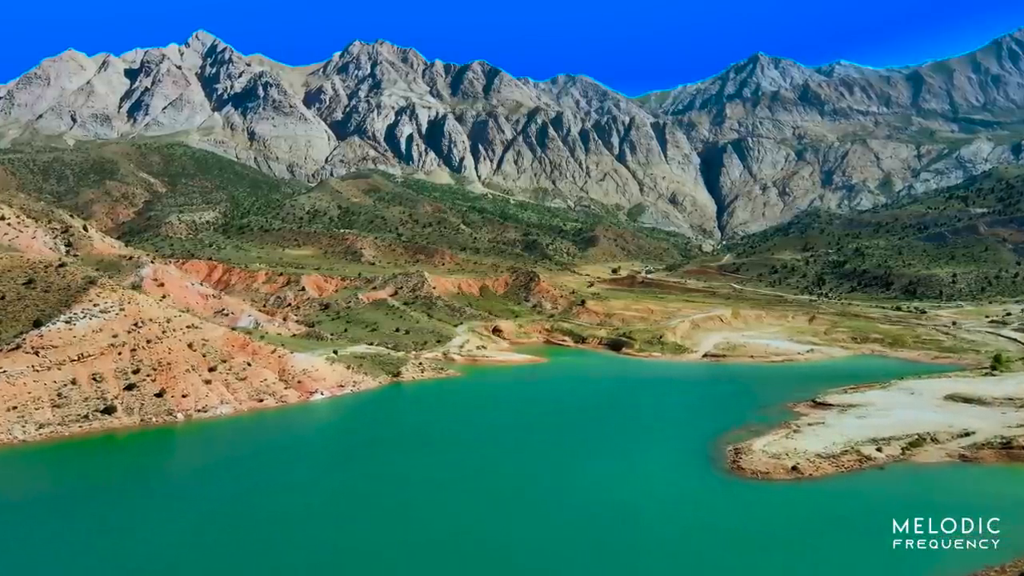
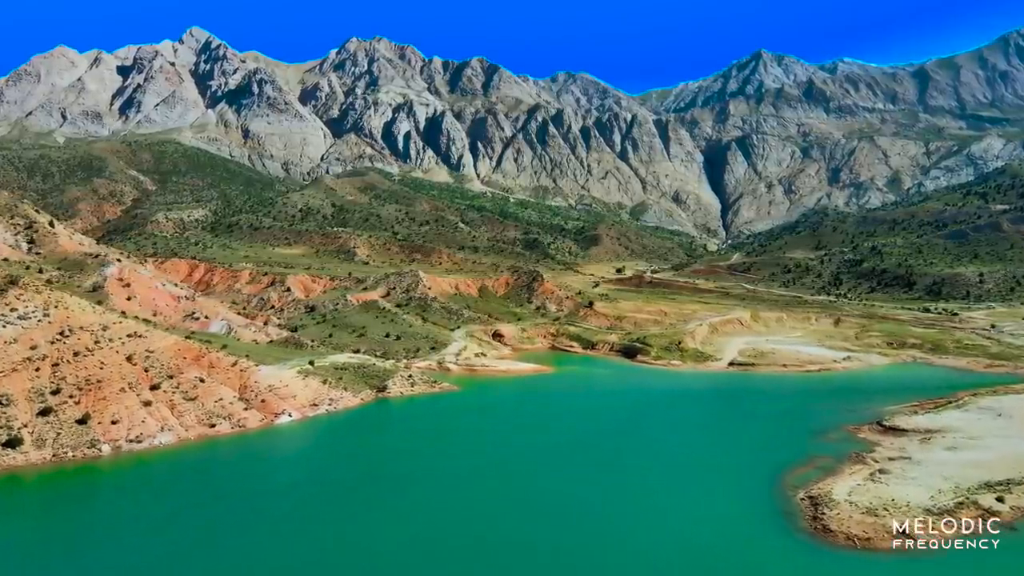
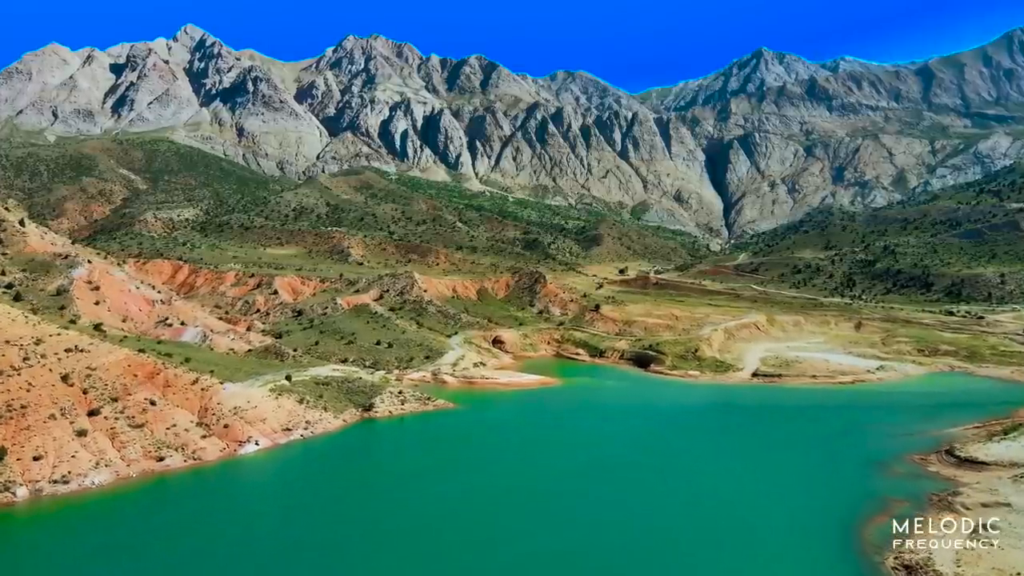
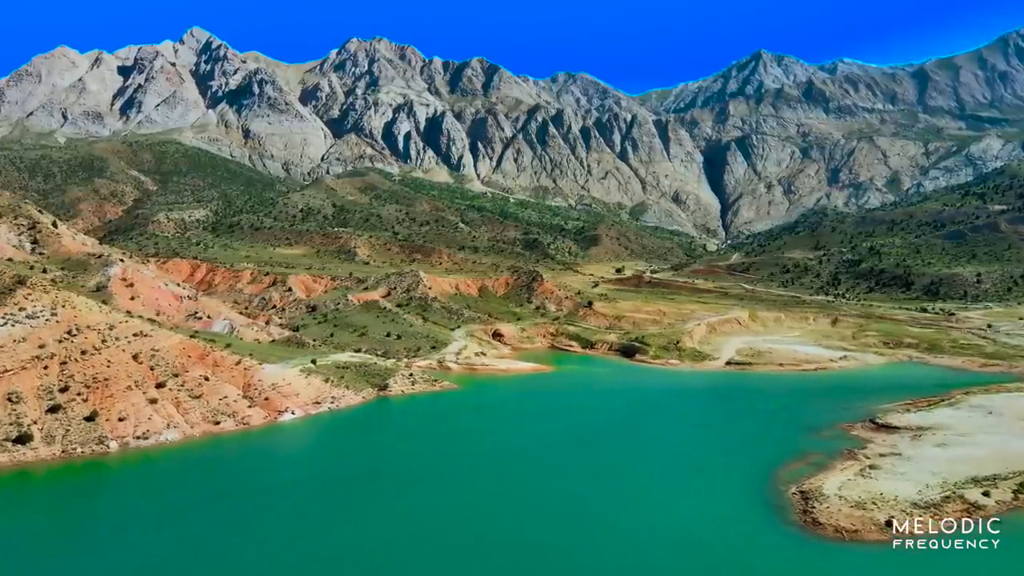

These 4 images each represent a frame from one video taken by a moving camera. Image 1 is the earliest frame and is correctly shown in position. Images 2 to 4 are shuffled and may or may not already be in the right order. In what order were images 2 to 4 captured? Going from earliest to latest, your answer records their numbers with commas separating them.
4, 2, 3
